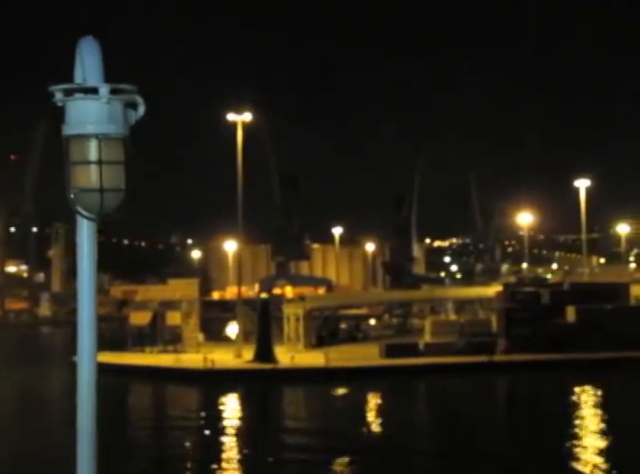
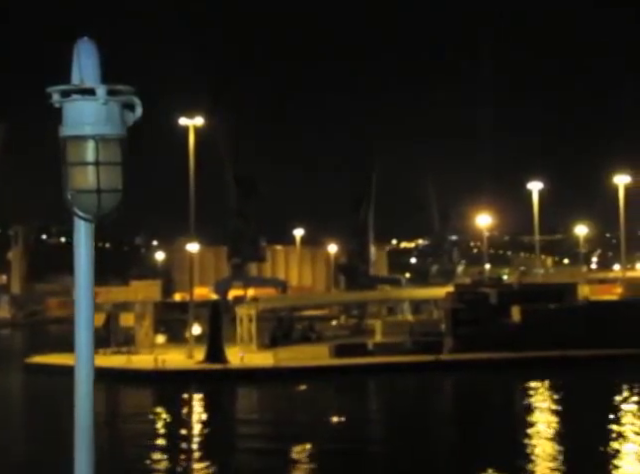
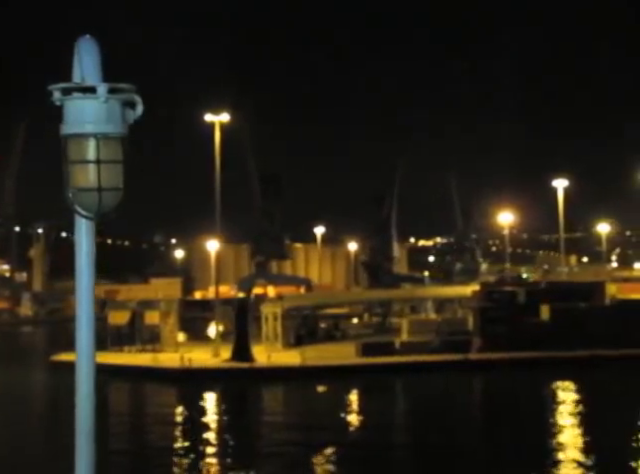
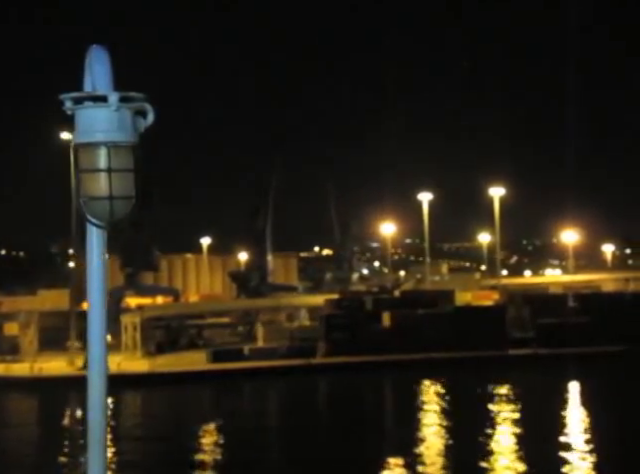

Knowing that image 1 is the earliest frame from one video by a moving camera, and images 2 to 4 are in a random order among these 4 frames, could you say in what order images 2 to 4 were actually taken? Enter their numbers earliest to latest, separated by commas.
3, 2, 4
